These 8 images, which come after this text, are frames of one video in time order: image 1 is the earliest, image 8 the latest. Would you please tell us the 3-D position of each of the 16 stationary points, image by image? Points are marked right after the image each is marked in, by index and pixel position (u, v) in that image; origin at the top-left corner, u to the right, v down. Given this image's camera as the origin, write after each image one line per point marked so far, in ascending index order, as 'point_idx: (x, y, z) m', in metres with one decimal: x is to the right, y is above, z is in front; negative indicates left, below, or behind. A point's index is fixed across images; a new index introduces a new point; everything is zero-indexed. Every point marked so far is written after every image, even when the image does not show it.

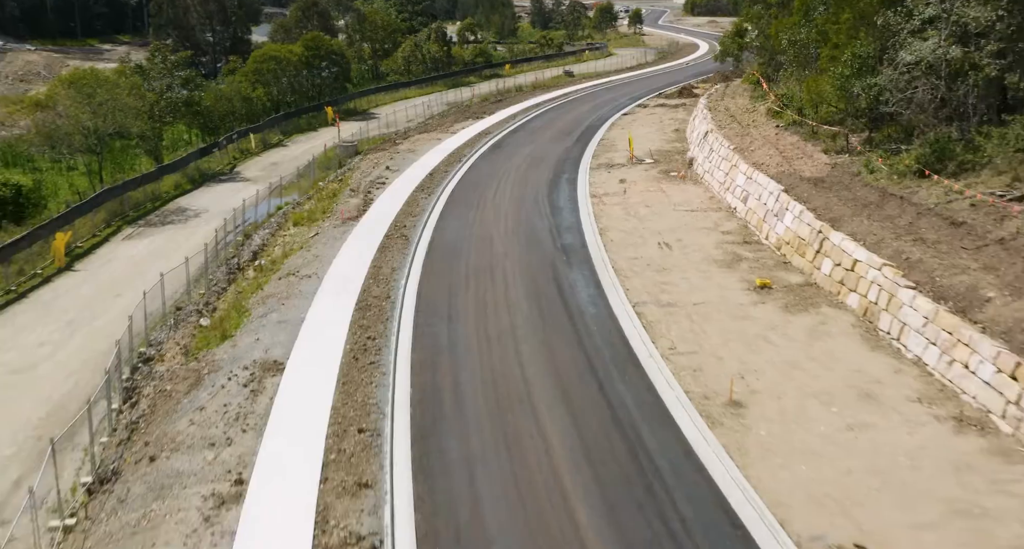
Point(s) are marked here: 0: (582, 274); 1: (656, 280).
0: (+1.4, 0.0, +15.7) m
1: (+2.8, -0.1, +14.8) m
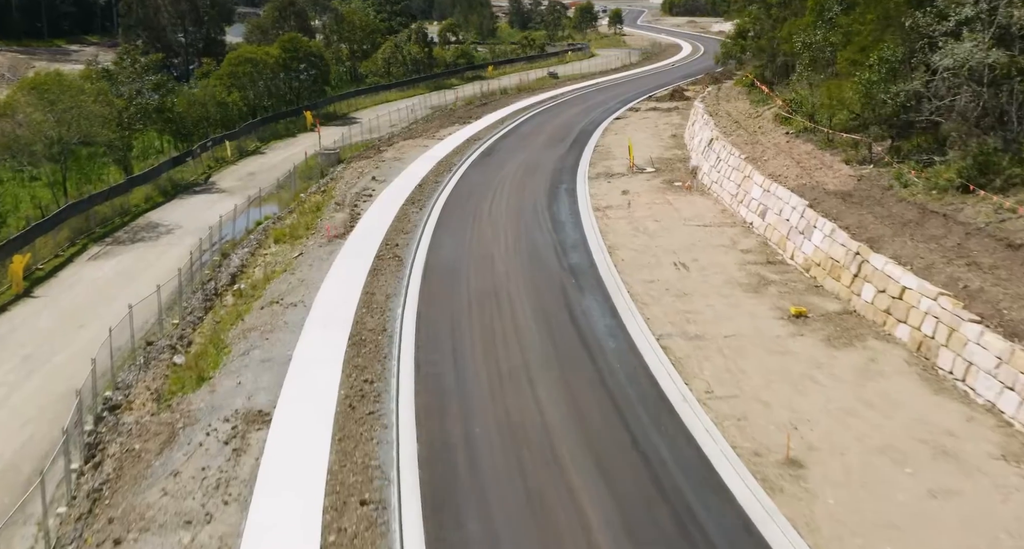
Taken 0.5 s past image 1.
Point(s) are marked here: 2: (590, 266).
0: (+1.5, -0.4, +14.4) m
1: (+3.0, -0.6, +13.5) m
2: (+1.6, +0.2, +16.1) m
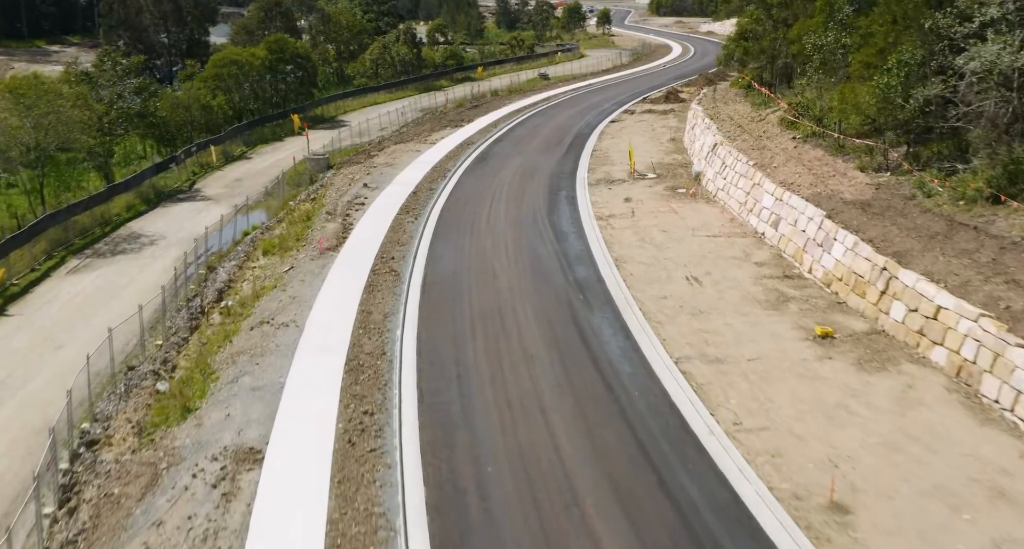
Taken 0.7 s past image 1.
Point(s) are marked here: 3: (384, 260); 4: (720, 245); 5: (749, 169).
0: (+1.6, -0.7, +13.6) m
1: (+3.1, -0.9, +12.8) m
2: (+1.7, -0.1, +15.3) m
3: (-2.9, +0.3, +17.1) m
4: (+4.6, +0.6, +16.7) m
5: (+5.9, +2.6, +19.0) m
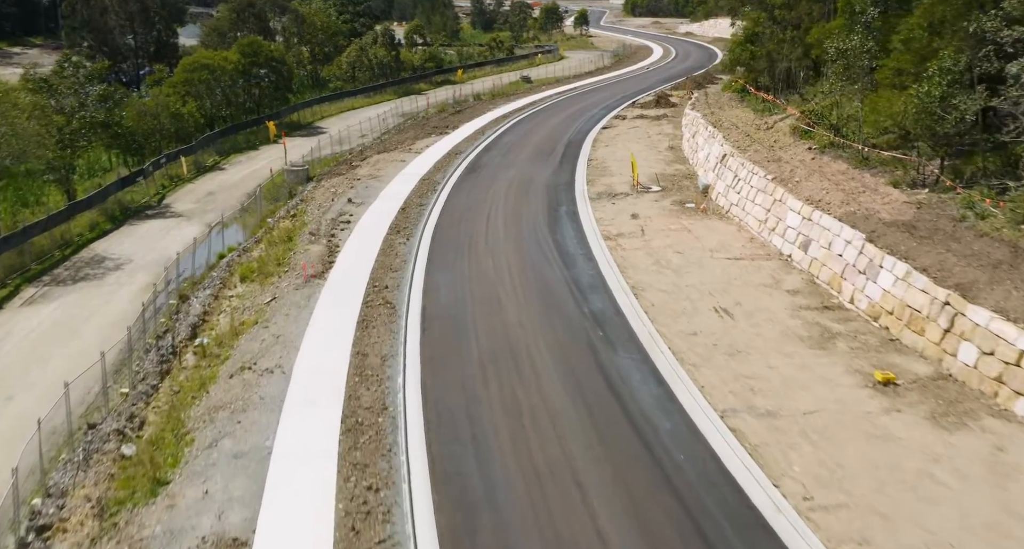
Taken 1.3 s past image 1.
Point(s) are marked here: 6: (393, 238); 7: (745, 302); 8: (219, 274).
0: (+1.9, -1.3, +12.2) m
1: (+3.3, -1.4, +11.4) m
2: (+1.9, -0.7, +13.8) m
3: (-2.8, -0.3, +15.5) m
4: (+4.7, +0.1, +15.3) m
5: (+5.9, +2.1, +17.7) m
6: (-3.0, +0.9, +18.9) m
7: (+4.2, -0.5, +13.6) m
8: (-7.1, 0.0, +18.4) m
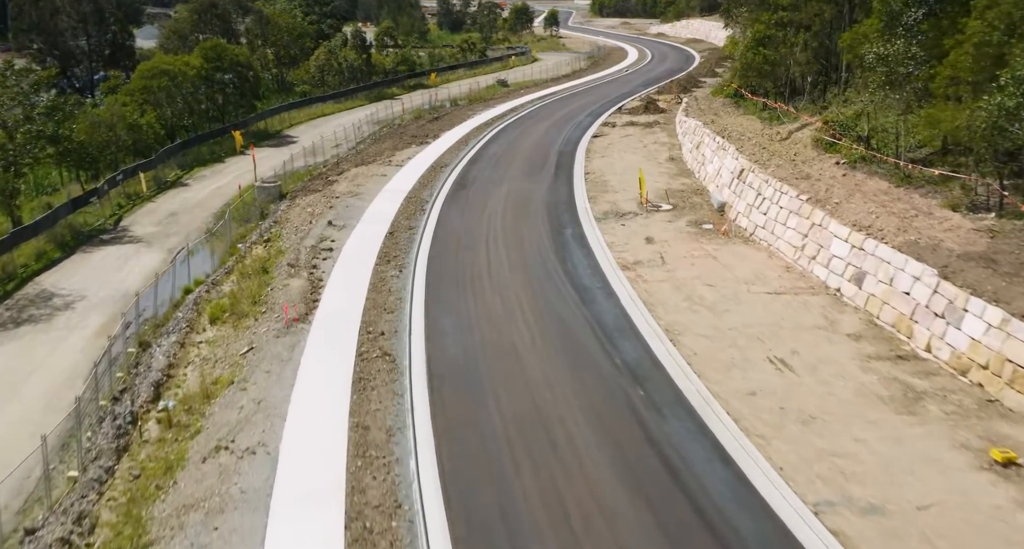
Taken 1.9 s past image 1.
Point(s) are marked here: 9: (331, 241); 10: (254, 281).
0: (+2.3, -2.0, +10.3) m
1: (+3.8, -2.1, +9.5) m
2: (+2.2, -1.4, +12.0) m
3: (-2.5, -1.1, +13.4) m
4: (+4.9, -0.6, +13.5) m
5: (+6.1, +1.5, +15.9) m
6: (-2.9, +0.1, +16.8) m
7: (+4.5, -1.2, +11.8) m
8: (-7.0, -0.9, +16.2) m
9: (-4.6, +0.9, +19.3) m
10: (-5.9, -0.2, +17.3) m
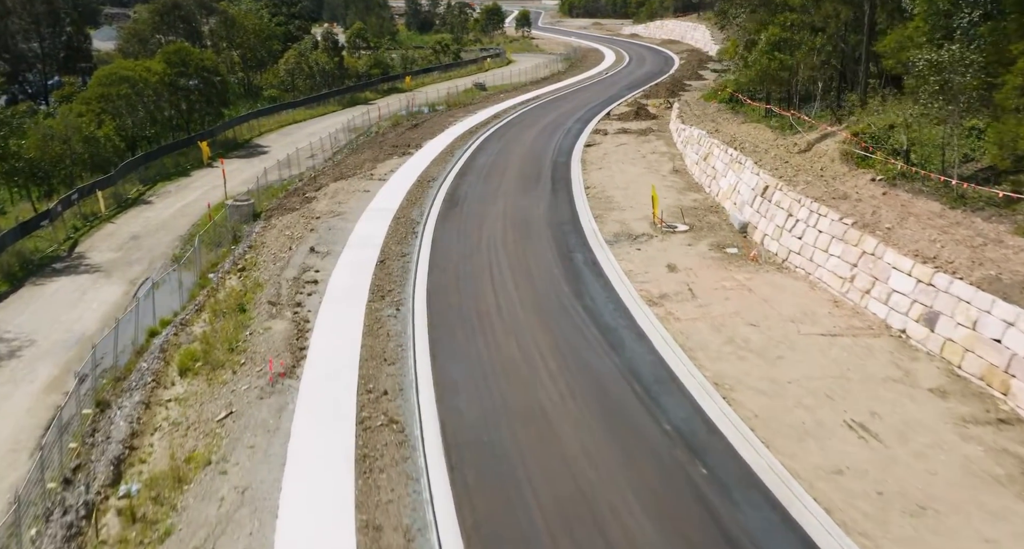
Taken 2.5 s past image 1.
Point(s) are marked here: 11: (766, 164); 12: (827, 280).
0: (+2.8, -2.7, +8.5) m
1: (+4.3, -2.8, +7.8) m
2: (+2.7, -2.1, +10.2) m
3: (-2.1, -1.8, +11.5) m
4: (+5.3, -1.2, +11.9) m
5: (+6.3, +0.8, +14.3) m
6: (-2.6, -0.7, +14.9) m
7: (+5.0, -1.8, +10.2) m
8: (-6.7, -1.7, +14.0) m
9: (-4.5, +0.1, +17.3) m
10: (-5.7, -1.0, +15.2) m
11: (+6.4, +2.8, +19.3) m
12: (+6.0, -0.1, +14.4) m
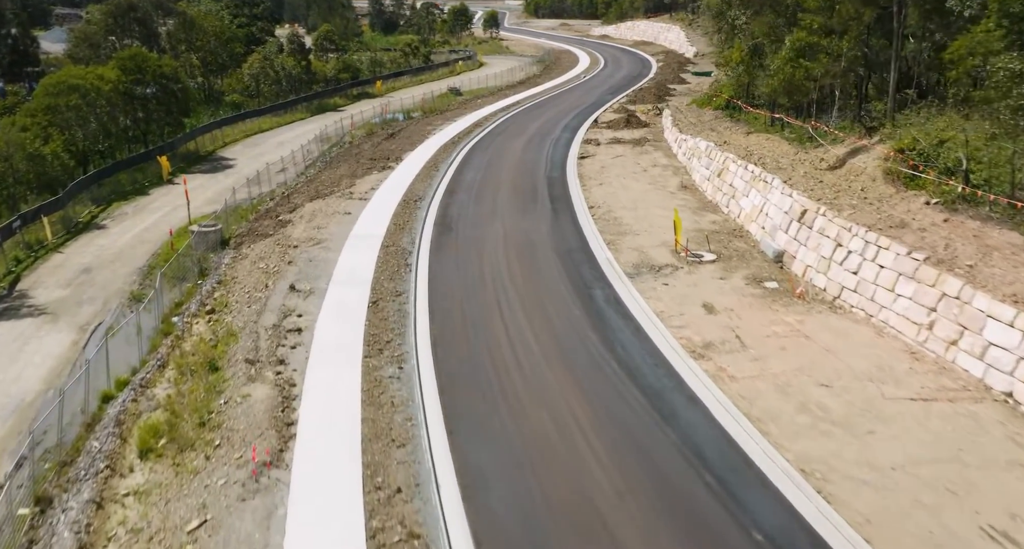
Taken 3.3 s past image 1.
0: (+3.5, -3.5, +6.5) m
1: (+5.0, -3.5, +5.9) m
2: (+3.2, -2.9, +8.2) m
3: (-1.6, -2.7, +9.3) m
4: (+5.8, -1.9, +10.0) m
5: (+6.7, +0.1, +12.5) m
6: (-2.3, -1.5, +12.6) m
7: (+5.6, -2.6, +8.3) m
8: (-6.3, -2.6, +11.6) m
9: (-4.2, -0.8, +15.0) m
10: (-5.3, -1.9, +12.8) m
11: (+6.6, +2.1, +17.4) m
12: (+6.4, -0.9, +12.5) m
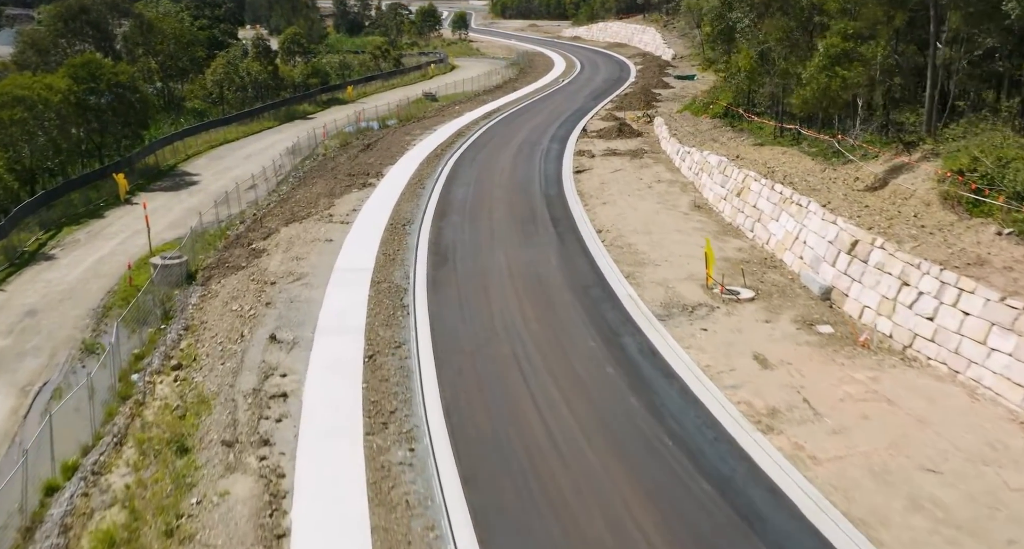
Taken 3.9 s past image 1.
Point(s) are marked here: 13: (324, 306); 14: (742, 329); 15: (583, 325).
0: (+4.2, -4.3, +4.6) m
1: (+5.8, -4.3, +4.1) m
2: (+3.9, -3.7, +6.3) m
3: (-1.0, -3.6, +7.1) m
4: (+6.4, -2.7, +8.1) m
5: (+7.1, -0.6, +10.7) m
6: (-1.8, -2.4, +10.5) m
7: (+6.2, -3.3, +6.4) m
8: (-5.8, -3.6, +9.3) m
9: (-3.9, -1.7, +12.7) m
10: (-4.8, -2.8, +10.5) m
11: (+6.8, +1.3, +15.6) m
12: (+6.8, -1.6, +10.7) m
13: (-3.9, -0.7, +15.5) m
14: (+4.1, -1.0, +13.5) m
15: (+1.4, -0.9, +14.2) m
